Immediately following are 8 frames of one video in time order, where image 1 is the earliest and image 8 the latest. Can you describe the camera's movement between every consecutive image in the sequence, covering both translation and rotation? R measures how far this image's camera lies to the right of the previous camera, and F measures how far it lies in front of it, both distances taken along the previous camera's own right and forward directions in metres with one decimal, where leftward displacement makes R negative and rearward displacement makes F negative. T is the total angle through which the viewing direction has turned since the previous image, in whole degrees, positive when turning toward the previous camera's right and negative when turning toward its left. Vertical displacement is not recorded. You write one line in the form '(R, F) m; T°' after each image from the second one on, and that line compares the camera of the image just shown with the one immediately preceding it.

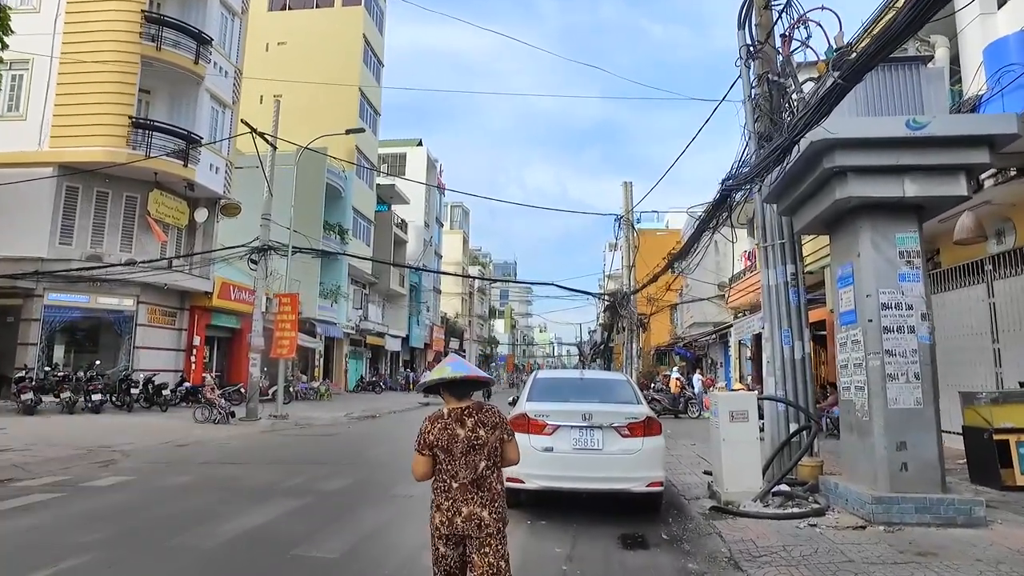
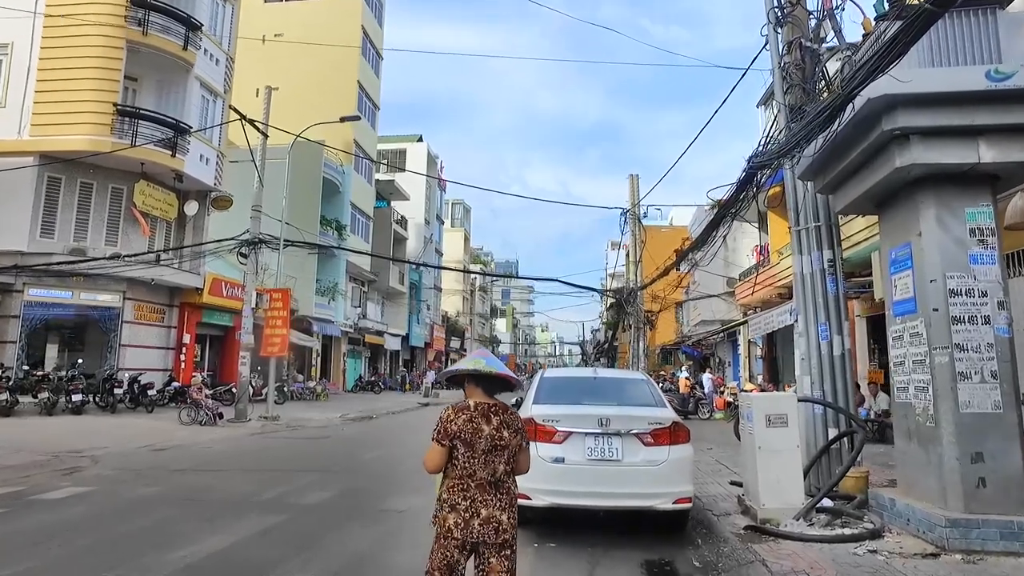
(0.0, +0.8) m; 0°
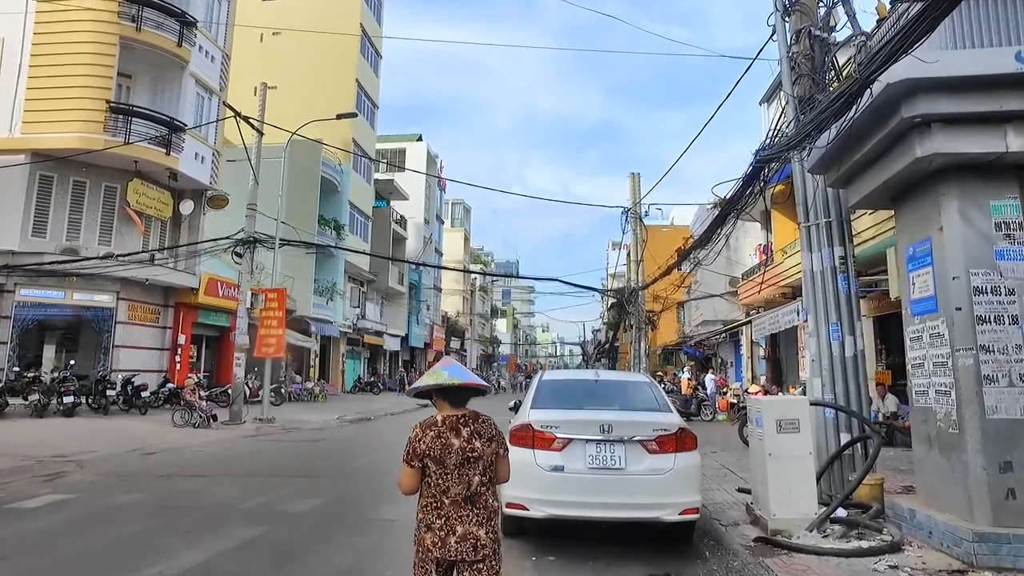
(0.0, +0.3) m; 0°
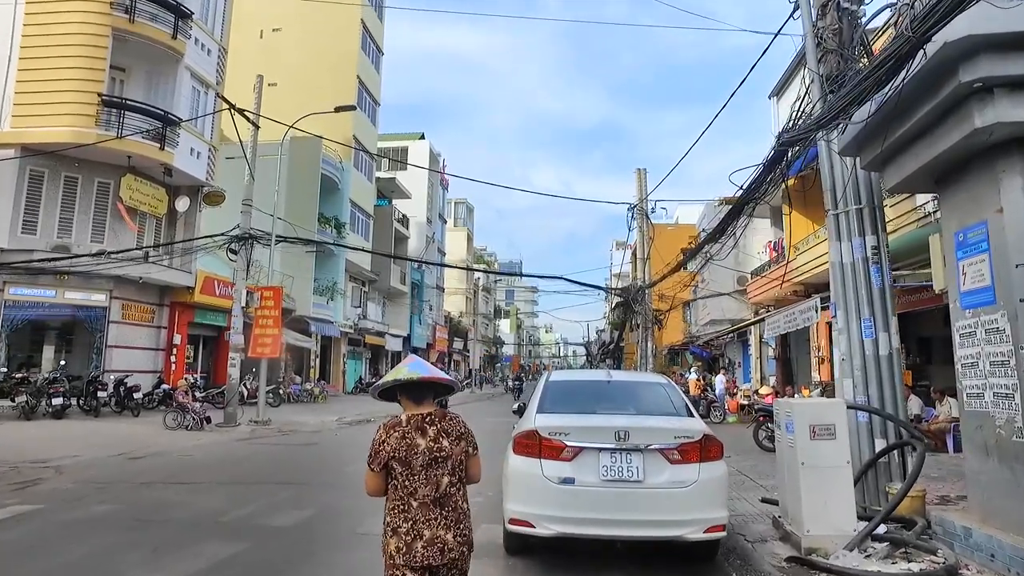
(0.0, +0.5) m; 0°
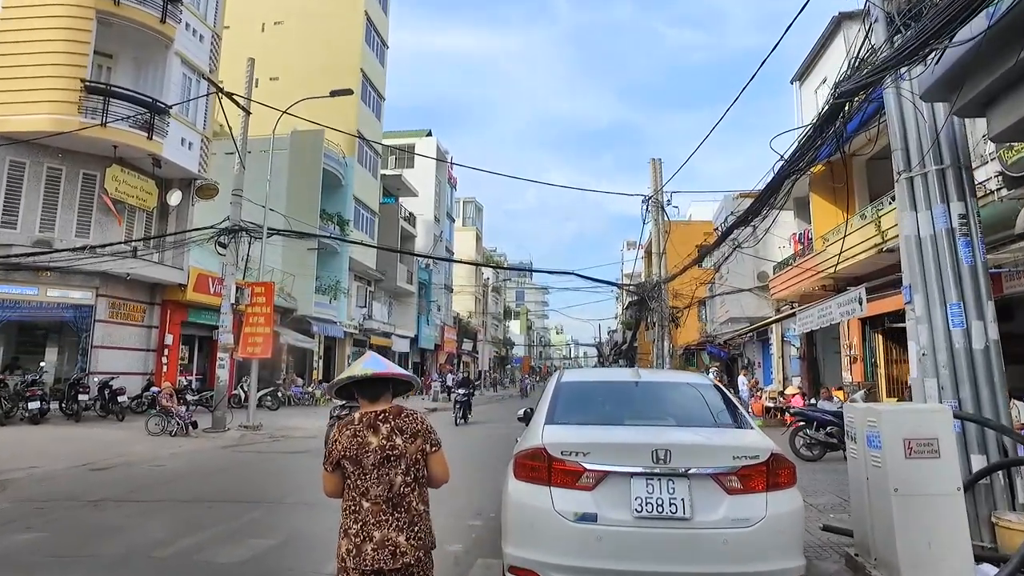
(+0.1, +1.0) m; -1°
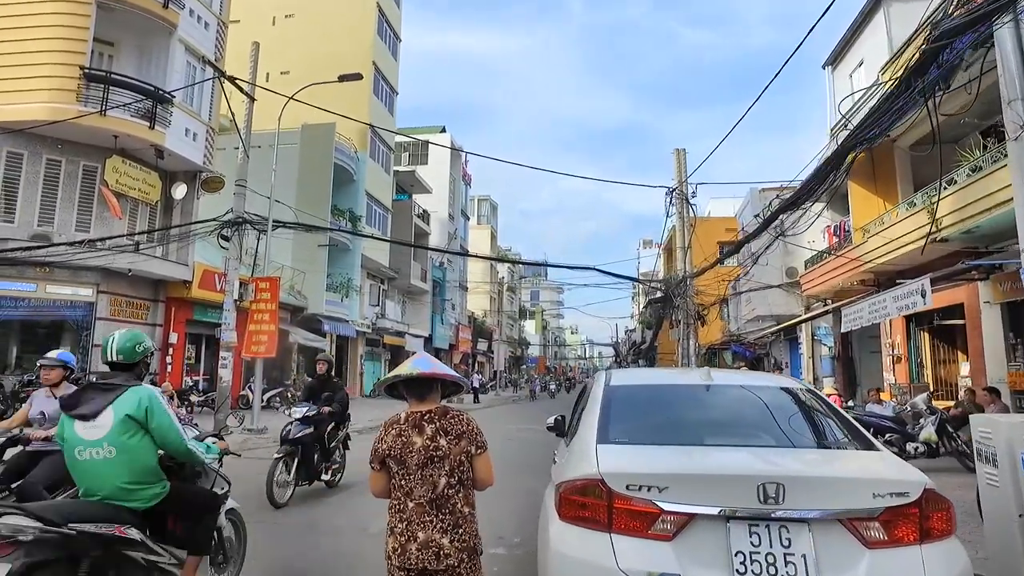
(-0.1, +0.8) m; -1°
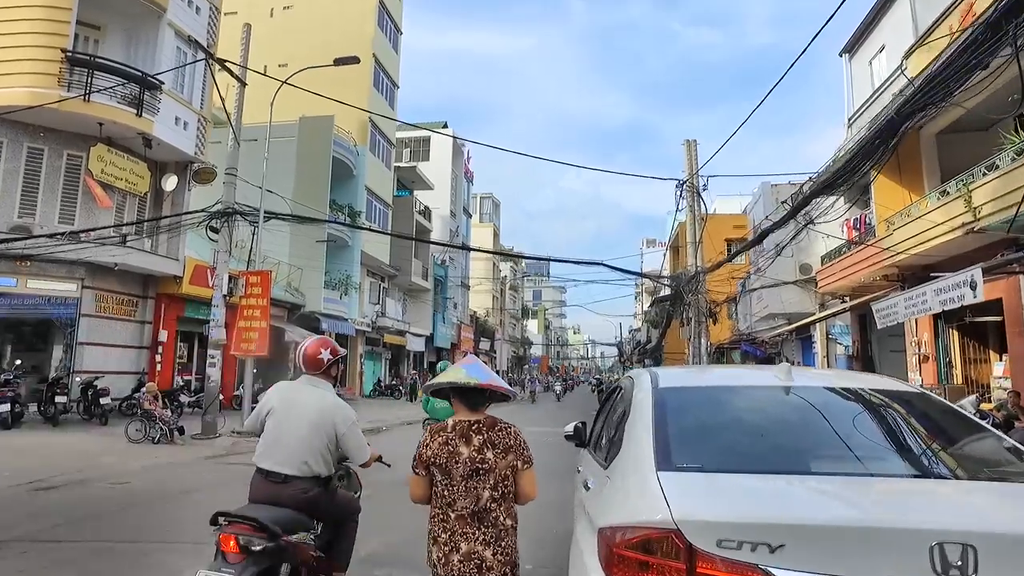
(-0.1, +0.7) m; 0°
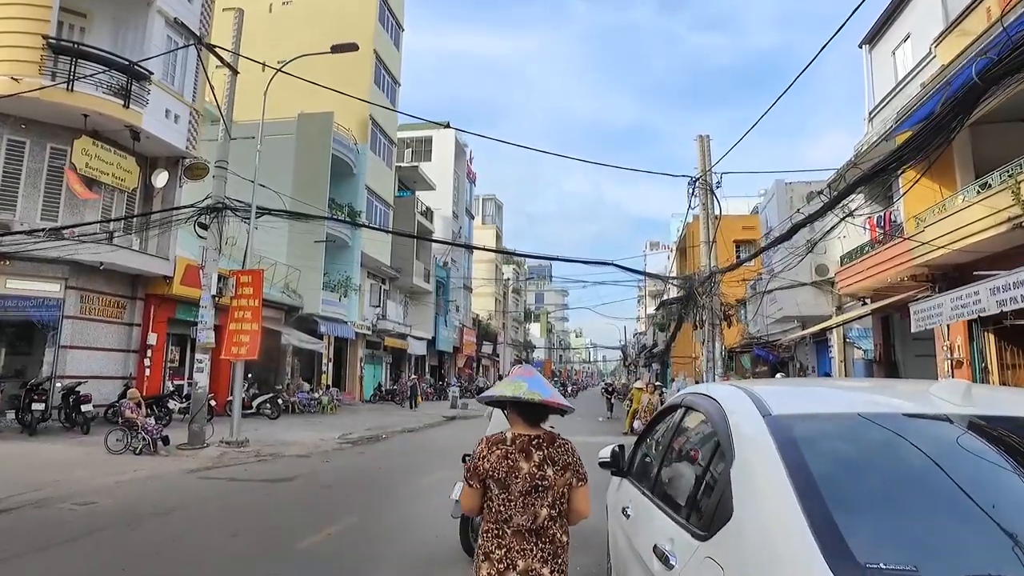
(-0.1, +0.8) m; 0°
